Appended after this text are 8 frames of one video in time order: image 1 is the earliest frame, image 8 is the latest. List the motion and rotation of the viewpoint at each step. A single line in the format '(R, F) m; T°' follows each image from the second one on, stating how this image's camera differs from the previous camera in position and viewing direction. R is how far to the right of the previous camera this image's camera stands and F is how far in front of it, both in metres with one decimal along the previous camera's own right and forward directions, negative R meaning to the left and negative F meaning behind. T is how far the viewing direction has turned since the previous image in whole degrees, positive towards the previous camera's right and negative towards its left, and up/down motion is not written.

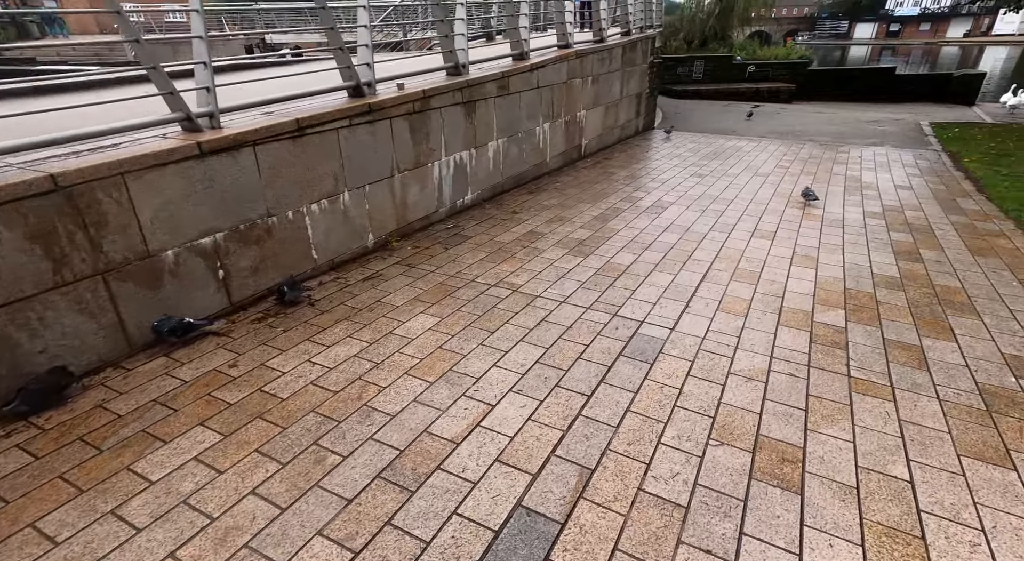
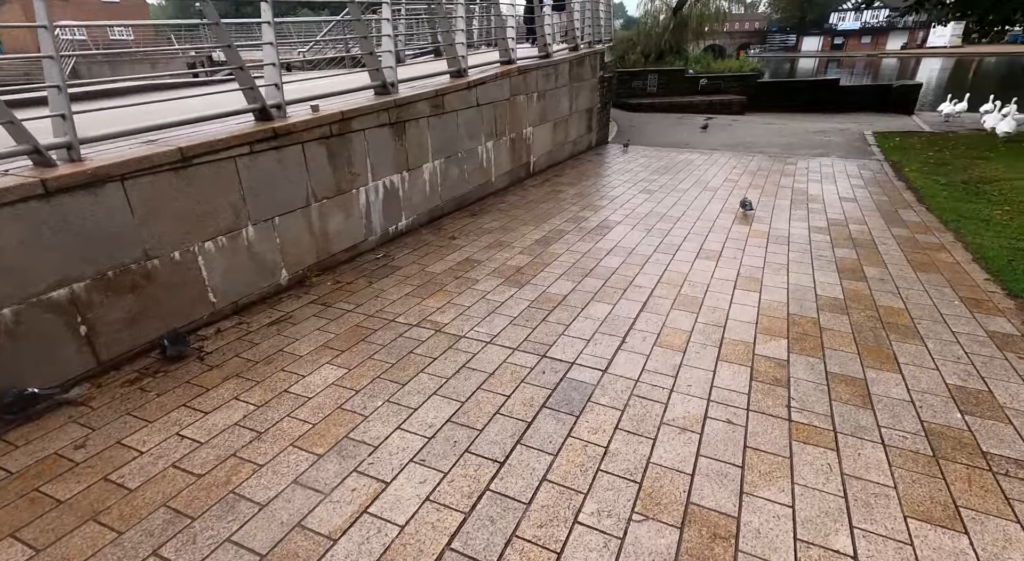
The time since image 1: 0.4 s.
(+0.3, +0.3) m; +3°
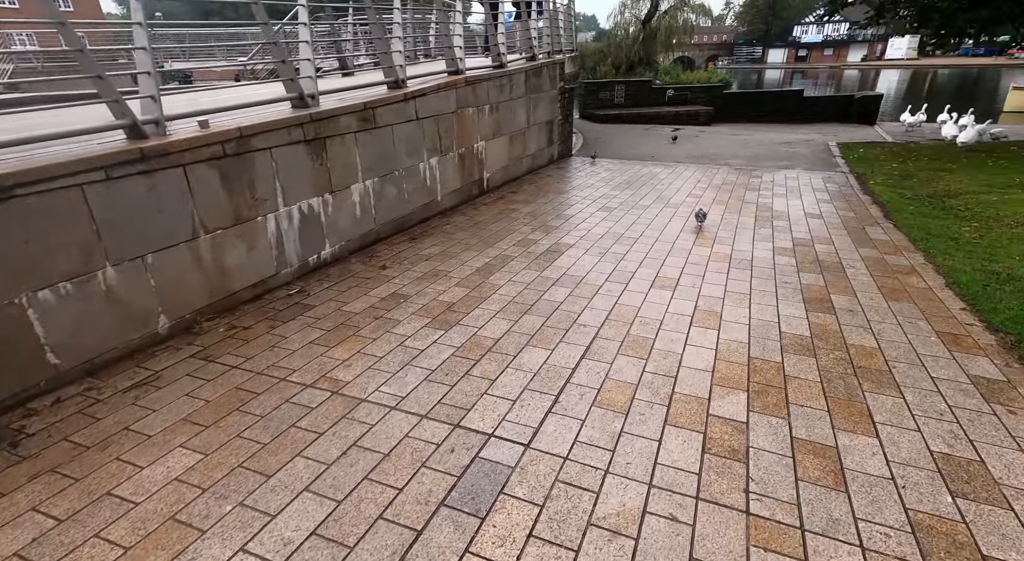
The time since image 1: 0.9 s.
(+0.3, +0.5) m; +2°
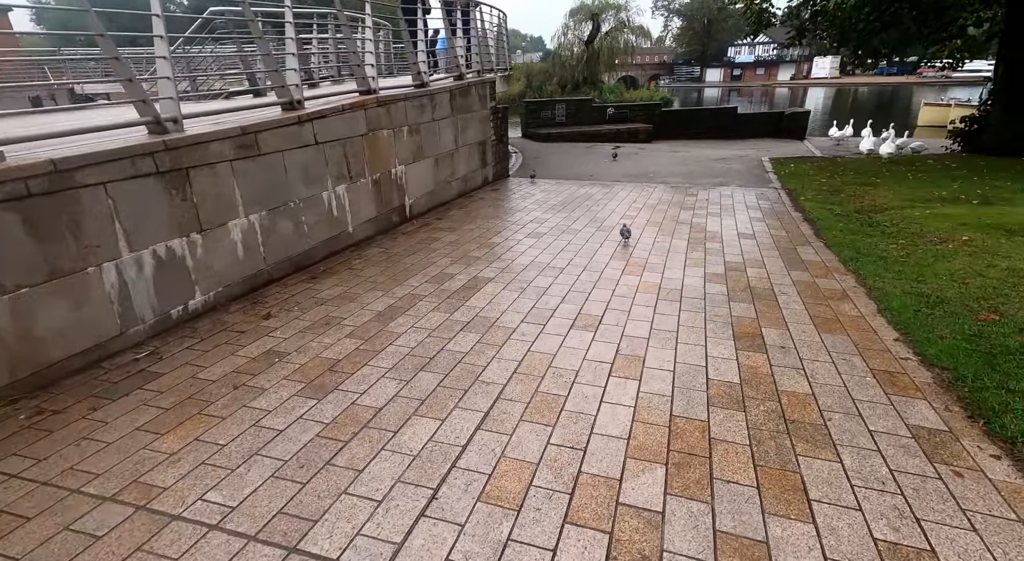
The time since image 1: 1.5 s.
(+0.4, +0.5) m; +5°
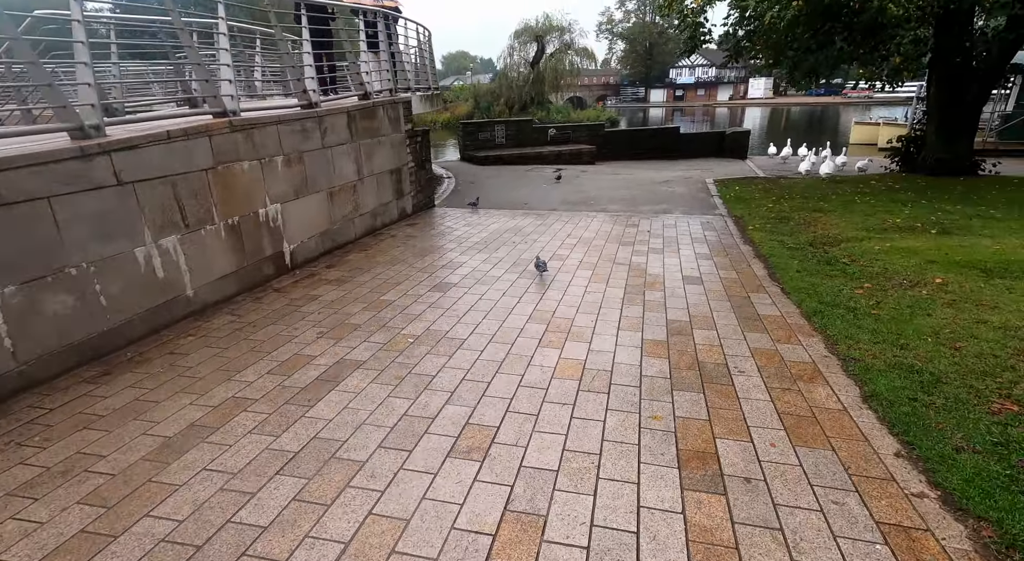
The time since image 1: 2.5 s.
(+0.6, +1.3) m; +5°
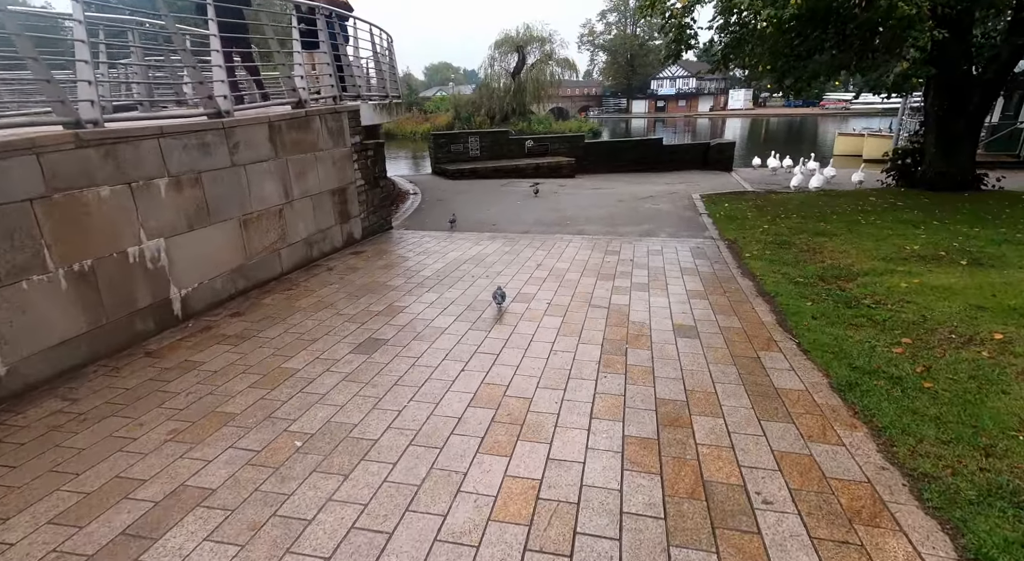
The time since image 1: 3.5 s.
(+0.3, +1.3) m; +2°
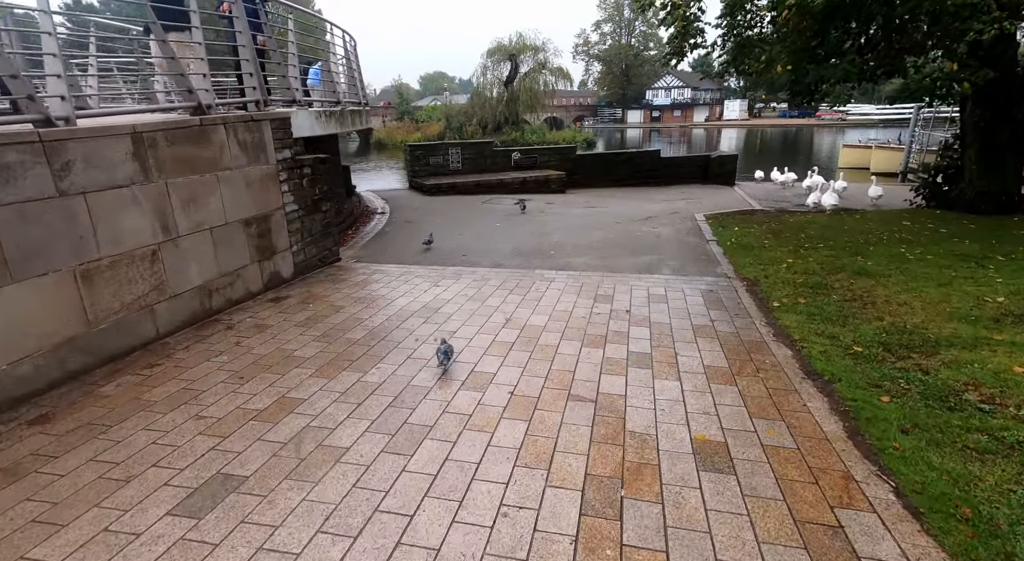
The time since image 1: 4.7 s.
(+0.4, +1.7) m; +1°
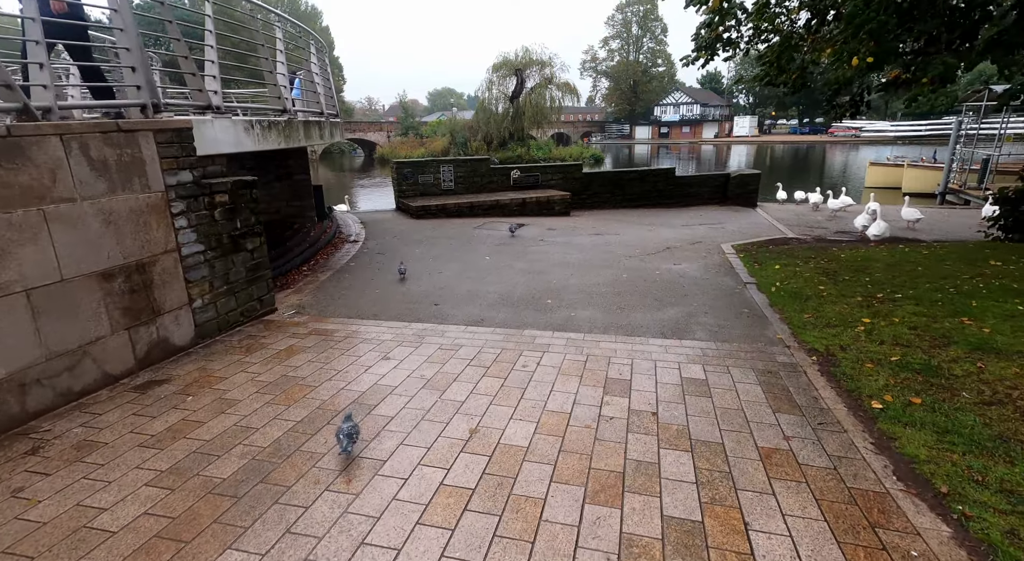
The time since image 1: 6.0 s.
(+0.3, +2.0) m; -1°
